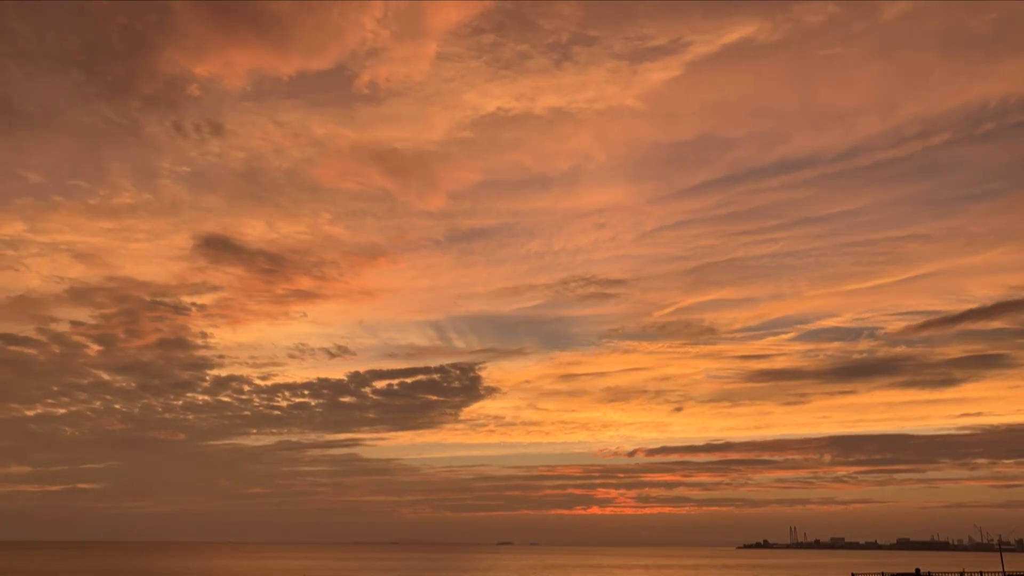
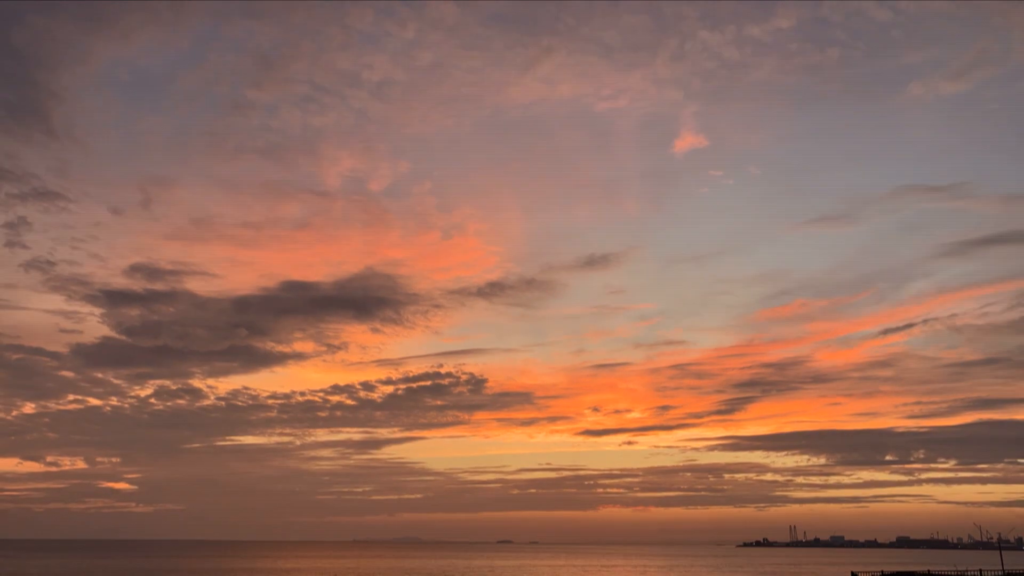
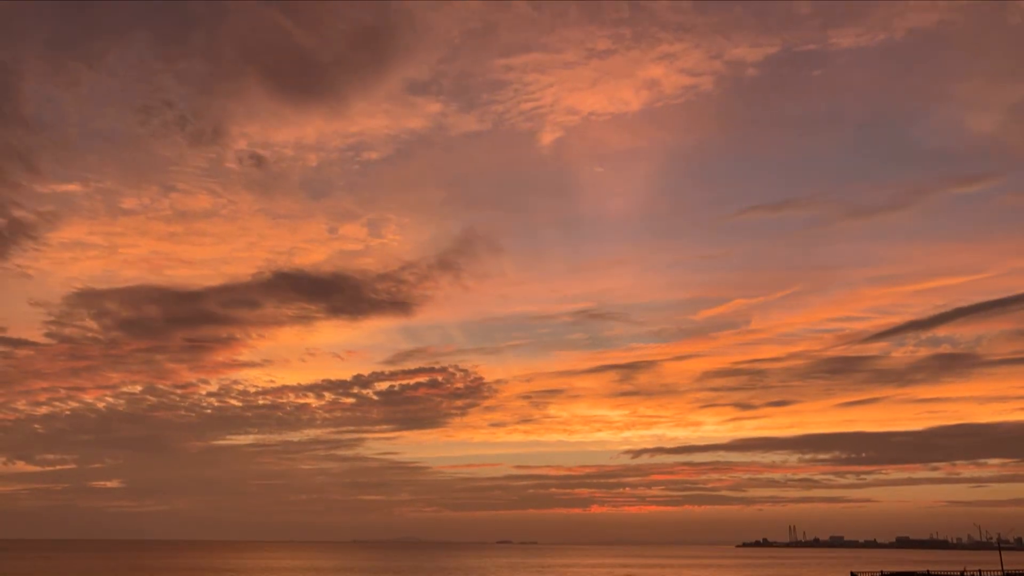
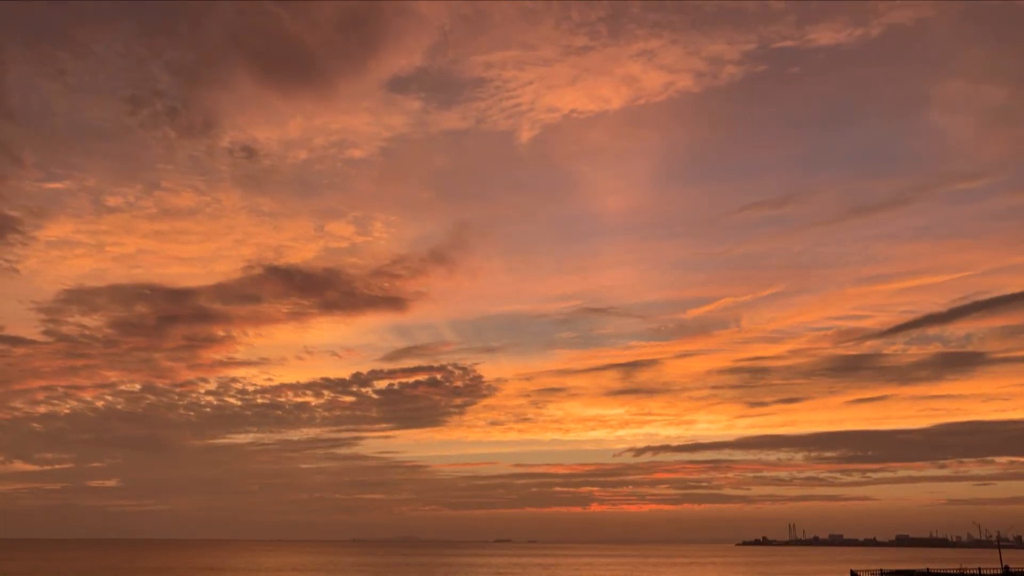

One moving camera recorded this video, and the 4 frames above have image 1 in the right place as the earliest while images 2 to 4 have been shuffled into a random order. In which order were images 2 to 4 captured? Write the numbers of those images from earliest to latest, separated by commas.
4, 3, 2
